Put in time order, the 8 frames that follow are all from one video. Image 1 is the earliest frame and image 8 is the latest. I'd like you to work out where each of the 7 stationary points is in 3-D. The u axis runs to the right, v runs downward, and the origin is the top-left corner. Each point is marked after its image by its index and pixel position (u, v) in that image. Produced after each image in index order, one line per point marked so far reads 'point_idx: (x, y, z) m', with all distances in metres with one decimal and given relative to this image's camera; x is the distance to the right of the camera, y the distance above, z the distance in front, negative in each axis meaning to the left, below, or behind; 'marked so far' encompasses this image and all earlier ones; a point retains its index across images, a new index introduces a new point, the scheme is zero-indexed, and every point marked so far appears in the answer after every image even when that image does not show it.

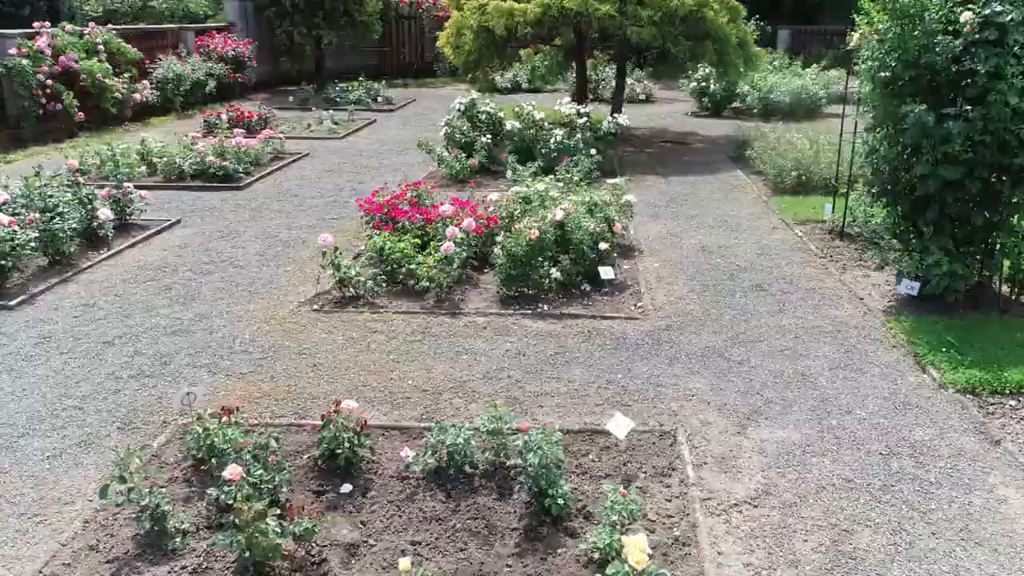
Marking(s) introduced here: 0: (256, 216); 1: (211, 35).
0: (-2.5, +0.7, +8.2) m
1: (-6.5, +5.5, +17.9) m
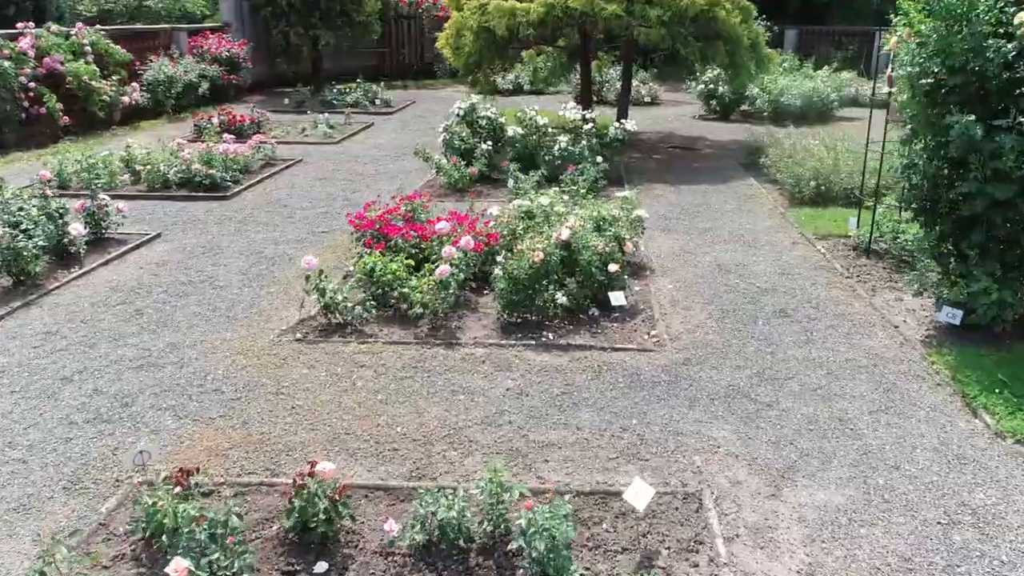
0: (-2.5, +0.5, +7.7) m
1: (-6.4, +5.3, +17.4) m
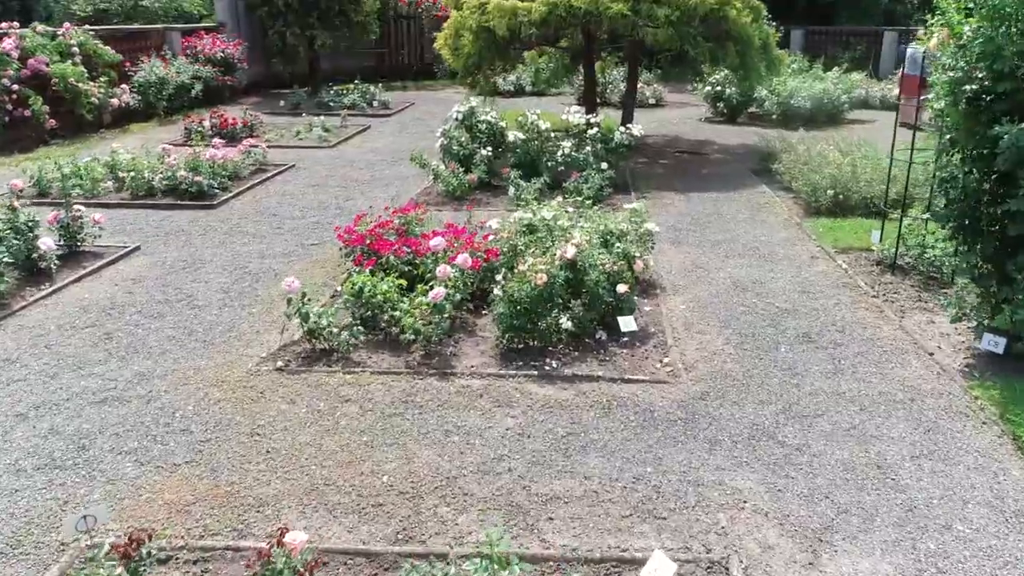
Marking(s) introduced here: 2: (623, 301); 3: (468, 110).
0: (-2.5, +0.4, +7.3) m
1: (-6.4, +5.2, +17.0) m
2: (+0.7, -0.1, +5.0) m
3: (-0.5, +2.0, +9.1) m
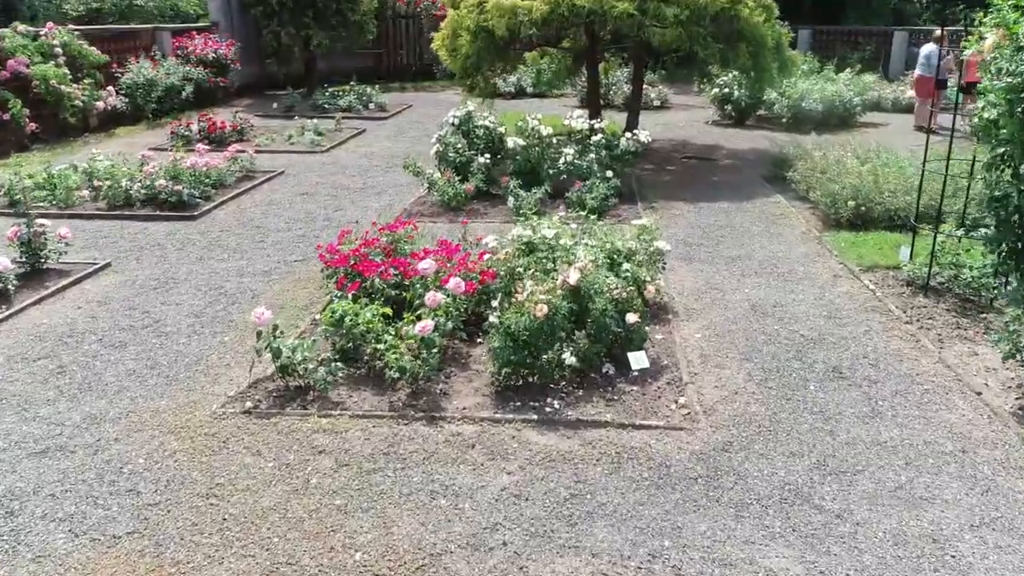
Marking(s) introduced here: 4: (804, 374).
0: (-2.5, +0.3, +6.8) m
1: (-6.4, +5.0, +16.5) m
2: (+0.7, -0.2, +4.5) m
3: (-0.5, +1.8, +8.6) m
4: (+1.6, -0.5, +4.4) m
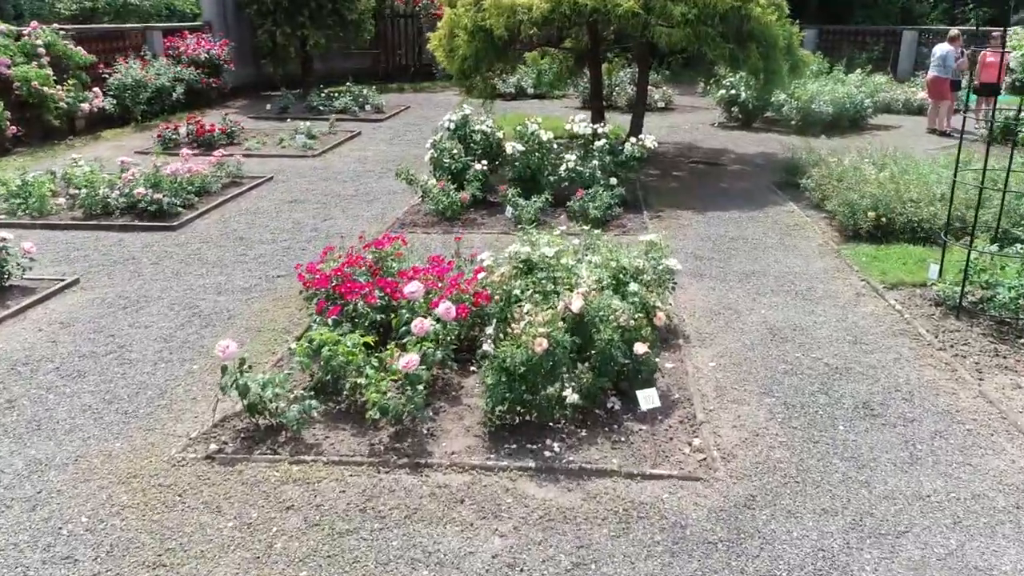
0: (-2.5, +0.1, +6.4) m
1: (-6.4, +4.9, +16.1) m
2: (+0.6, -0.4, +4.1) m
3: (-0.5, +1.7, +8.2) m
4: (+1.5, -0.6, +4.0) m
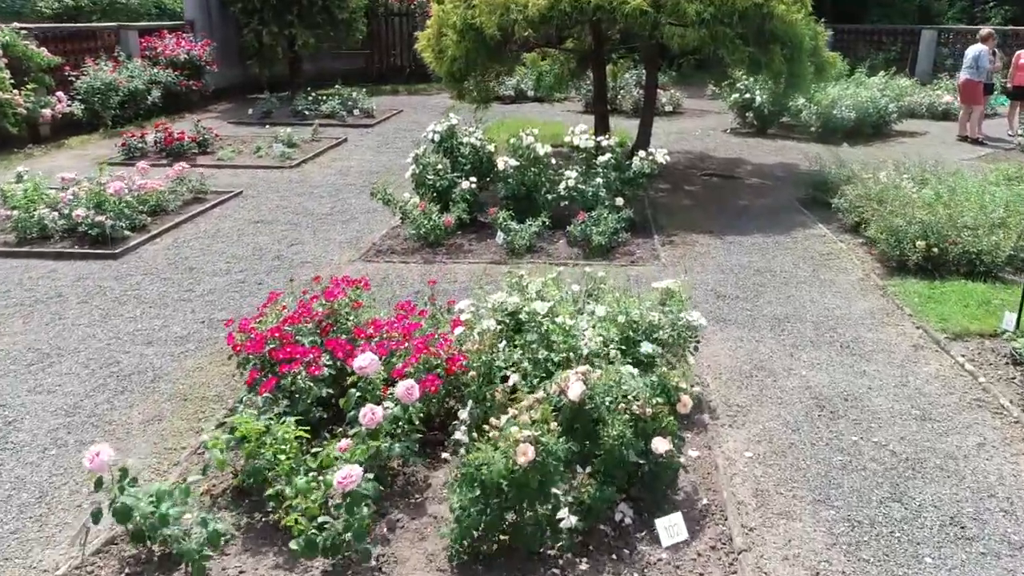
0: (-2.6, -0.2, +5.4) m
1: (-6.4, +4.6, +15.2) m
2: (+0.6, -0.7, +3.1) m
3: (-0.6, +1.4, +7.2) m
4: (+1.4, -0.9, +3.0) m
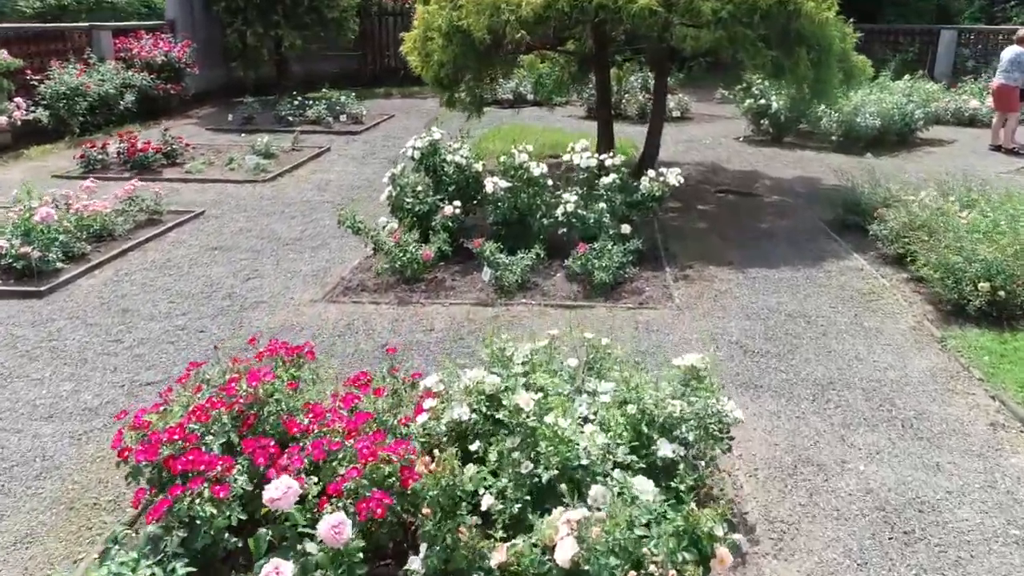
0: (-2.7, -0.5, +4.5) m
1: (-6.5, +4.3, +14.3) m
2: (+0.5, -1.0, +2.2) m
3: (-0.6, +1.1, +6.3) m
4: (+1.4, -1.2, +2.1) m
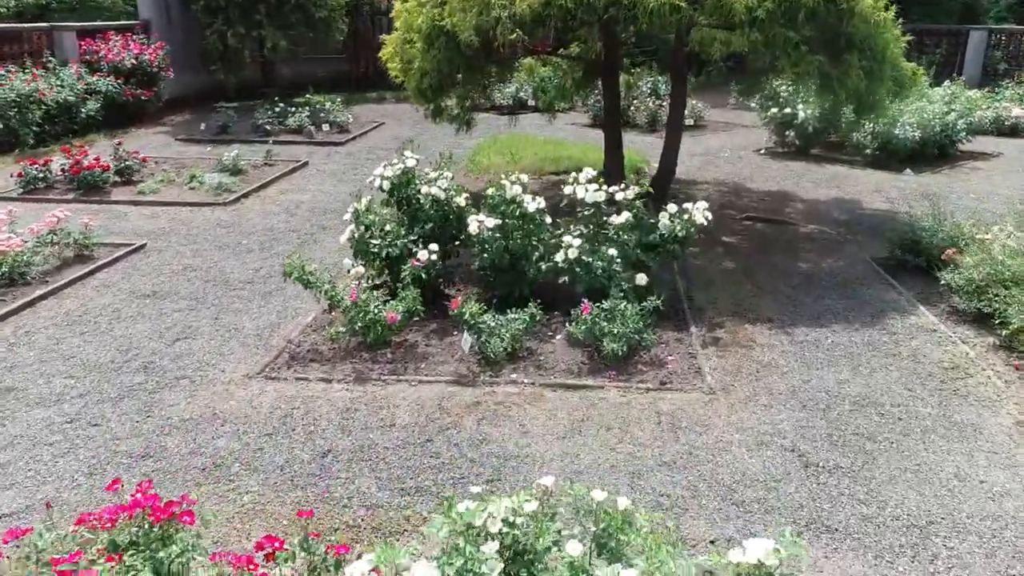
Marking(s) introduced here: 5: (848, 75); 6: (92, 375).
0: (-2.8, -0.8, +3.4) m
1: (-6.5, +4.0, +13.1) m
2: (+0.4, -1.4, +1.1) m
3: (-0.7, +0.7, +5.2) m
4: (+1.3, -1.6, +0.9) m
5: (+2.4, +1.5, +6.1) m
6: (-2.2, -0.5, +4.4) m
